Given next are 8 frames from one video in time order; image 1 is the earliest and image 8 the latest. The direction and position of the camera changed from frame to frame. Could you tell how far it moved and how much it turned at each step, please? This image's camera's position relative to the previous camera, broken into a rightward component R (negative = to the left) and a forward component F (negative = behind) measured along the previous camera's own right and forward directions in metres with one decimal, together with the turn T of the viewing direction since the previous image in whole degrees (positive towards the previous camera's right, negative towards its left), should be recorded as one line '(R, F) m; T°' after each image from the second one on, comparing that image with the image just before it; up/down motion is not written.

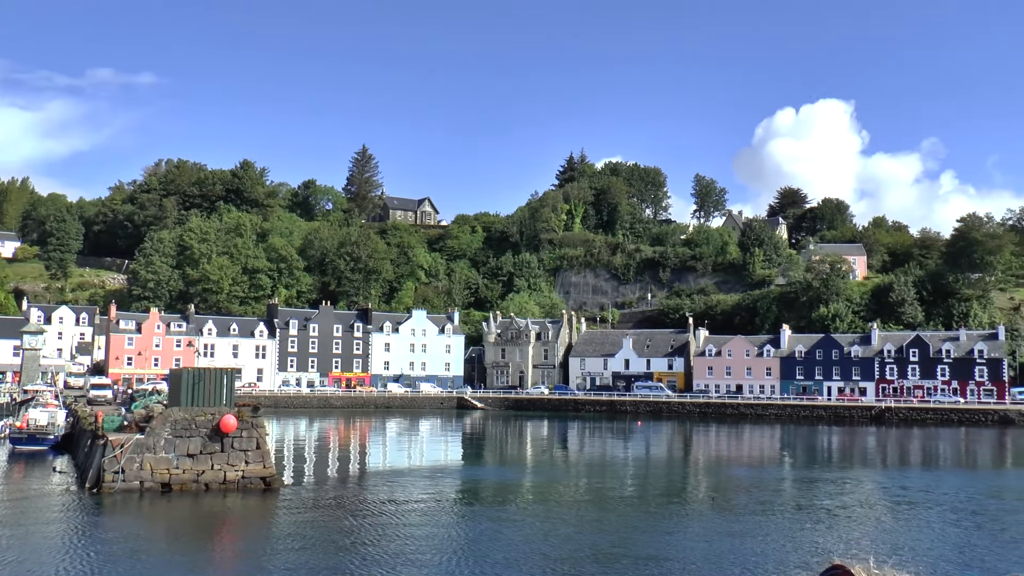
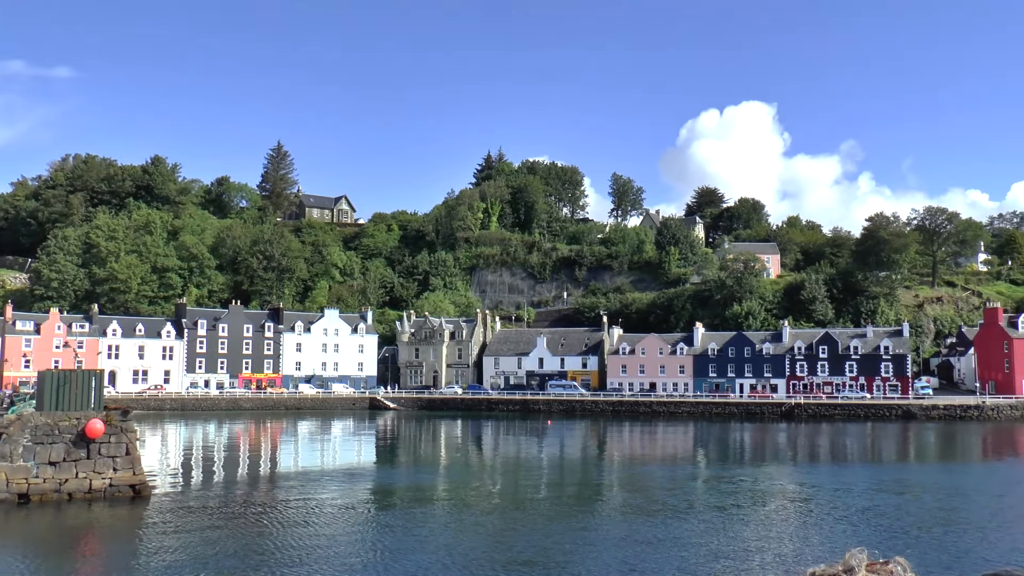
(+1.1, +0.6) m; +4°
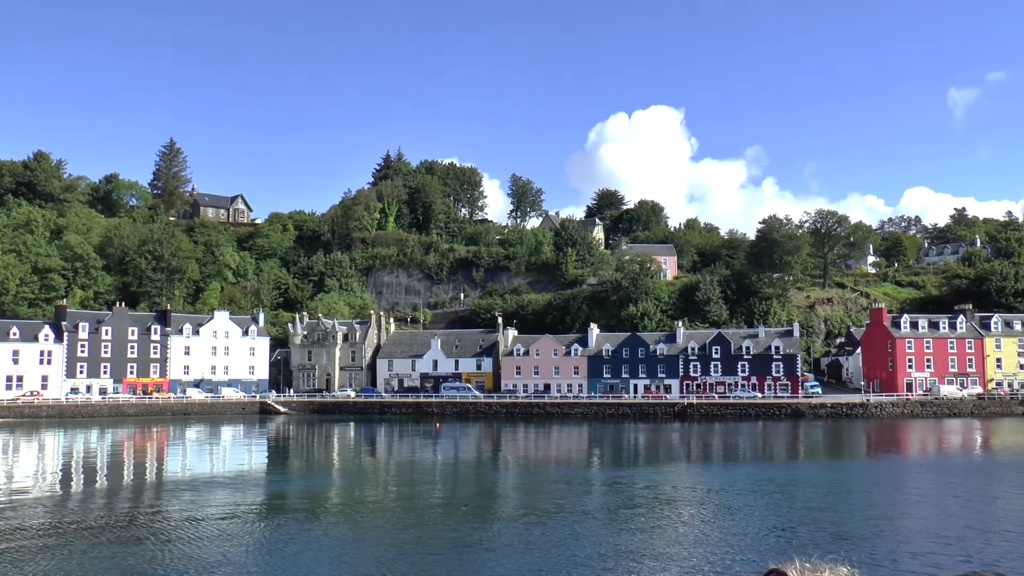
(+1.4, +0.7) m; +5°
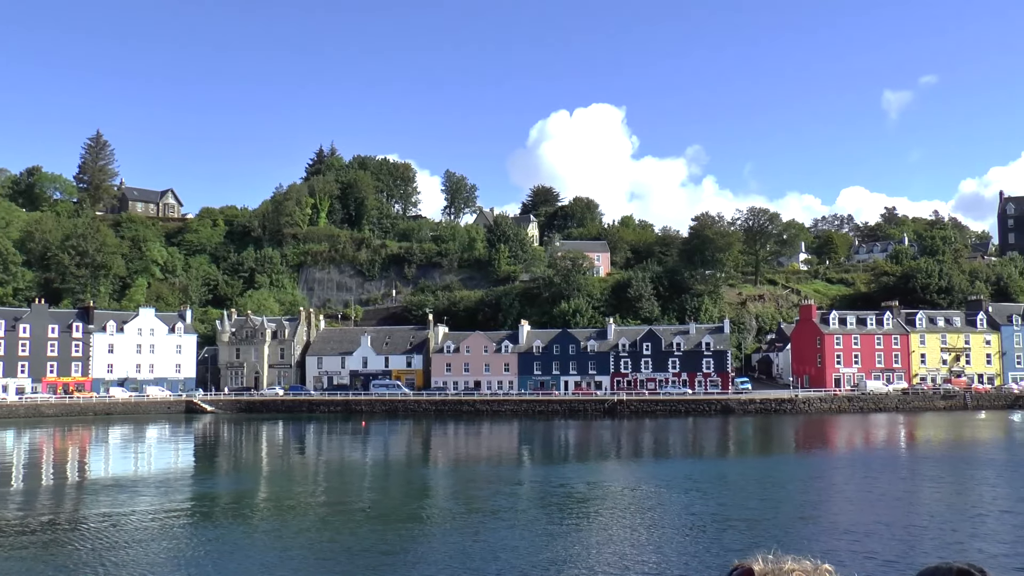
(+1.1, +0.4) m; +3°
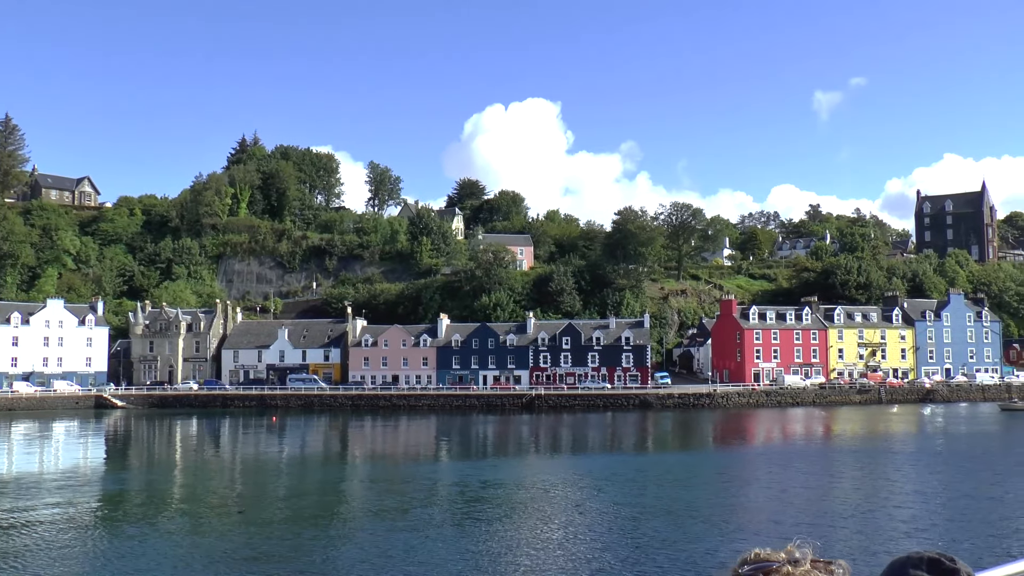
(+1.4, +0.5) m; +3°
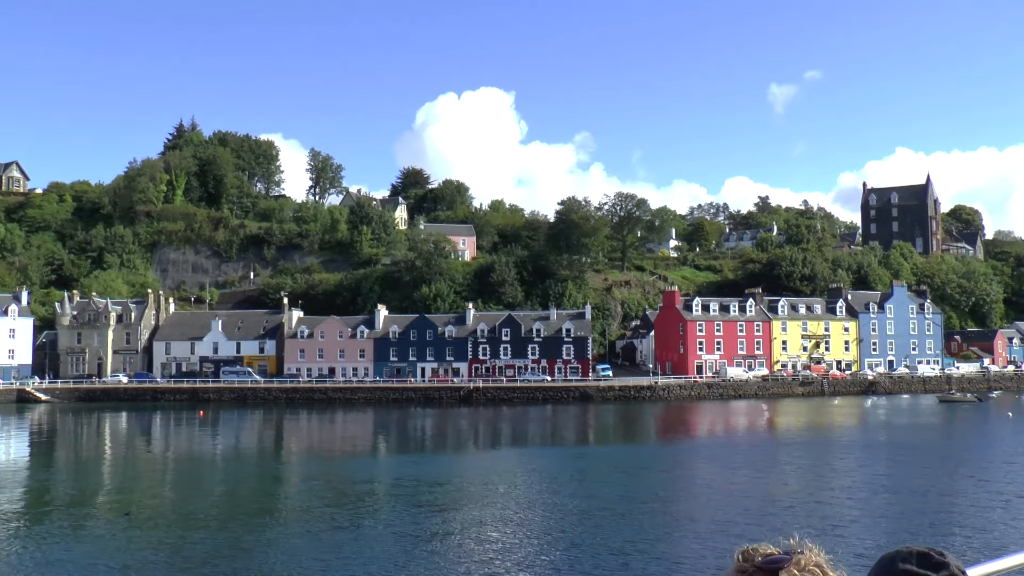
(+1.3, +1.0) m; +2°
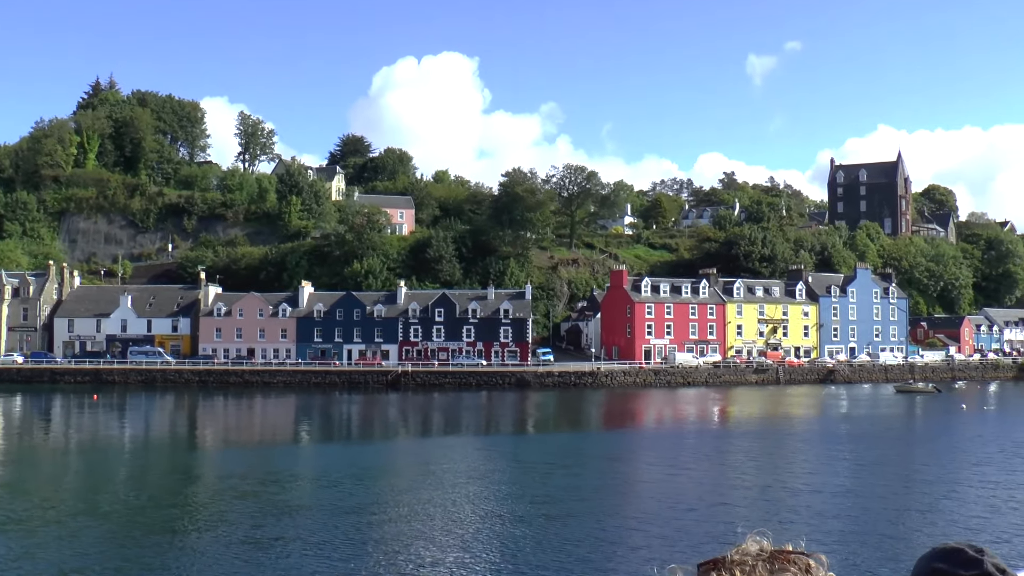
(+2.5, +3.9) m; +1°
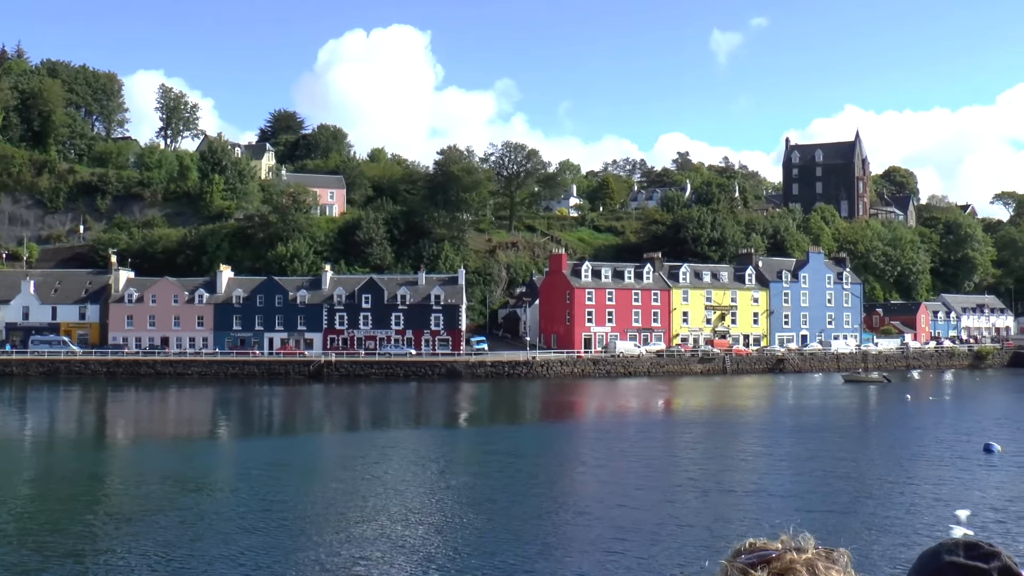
(+1.9, +2.8) m; +2°
